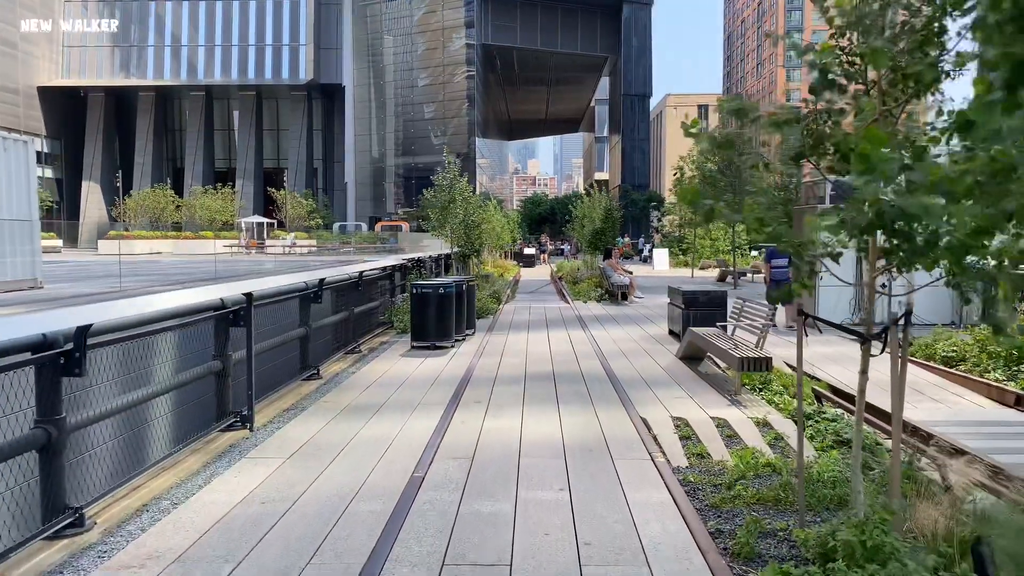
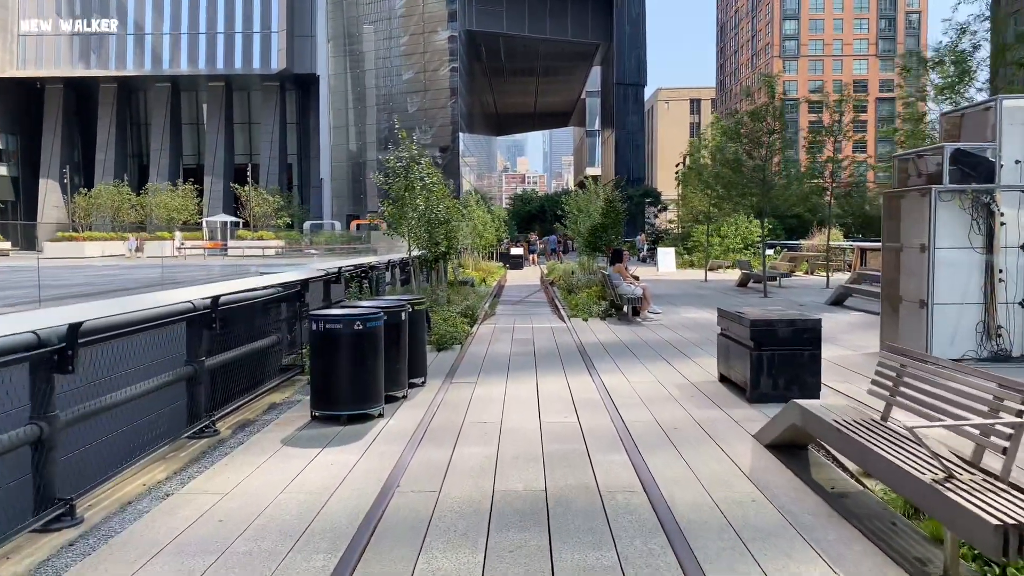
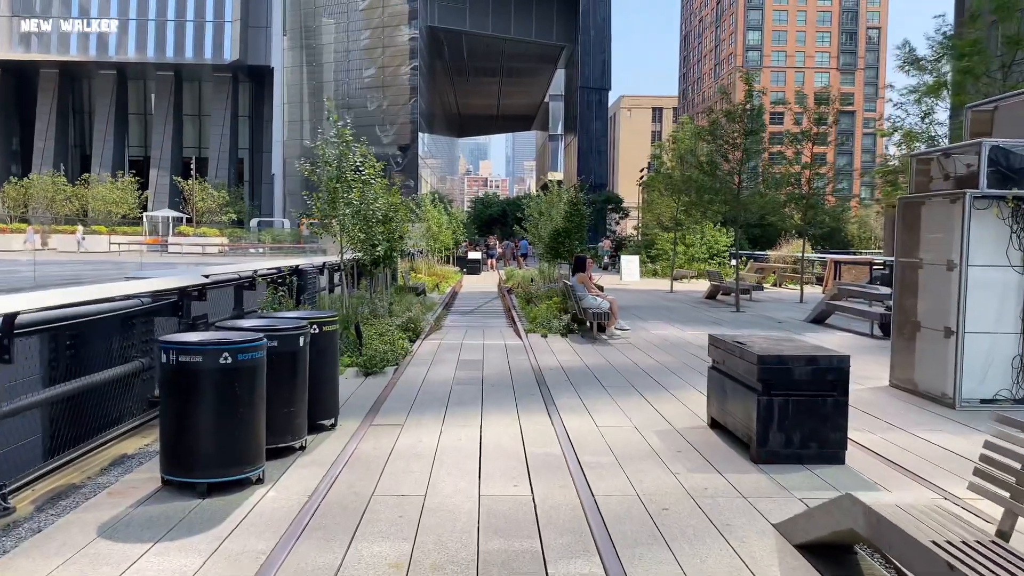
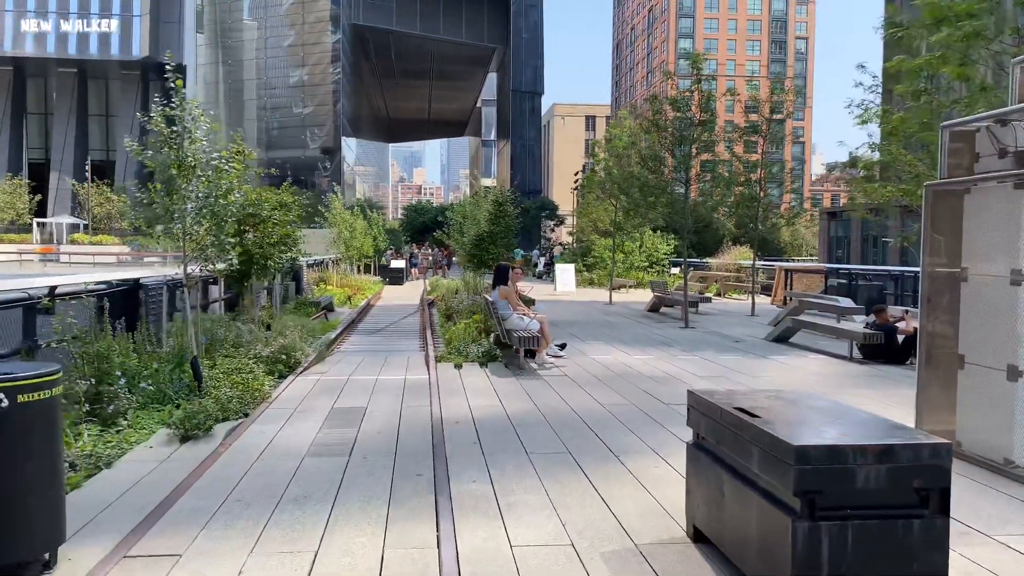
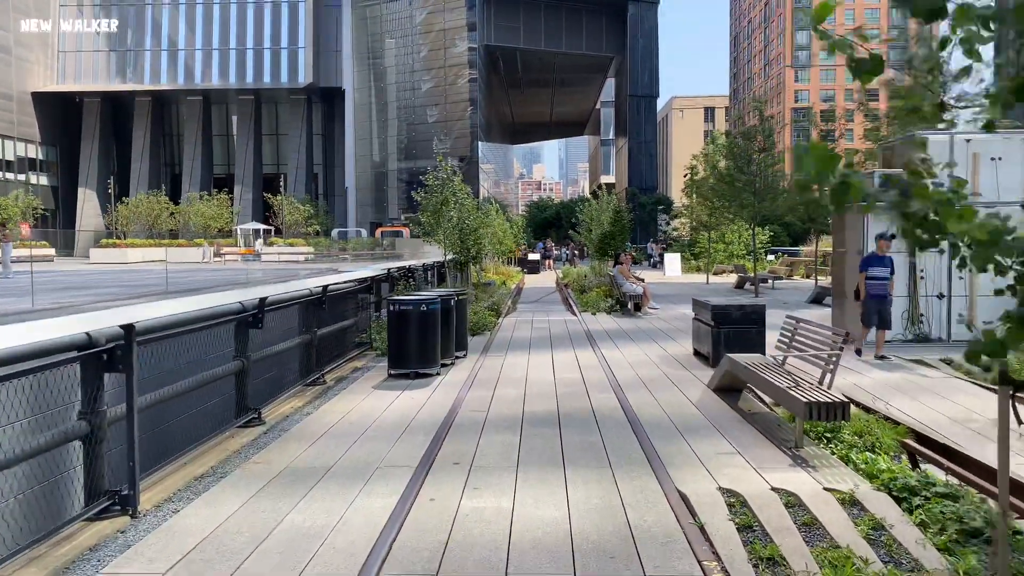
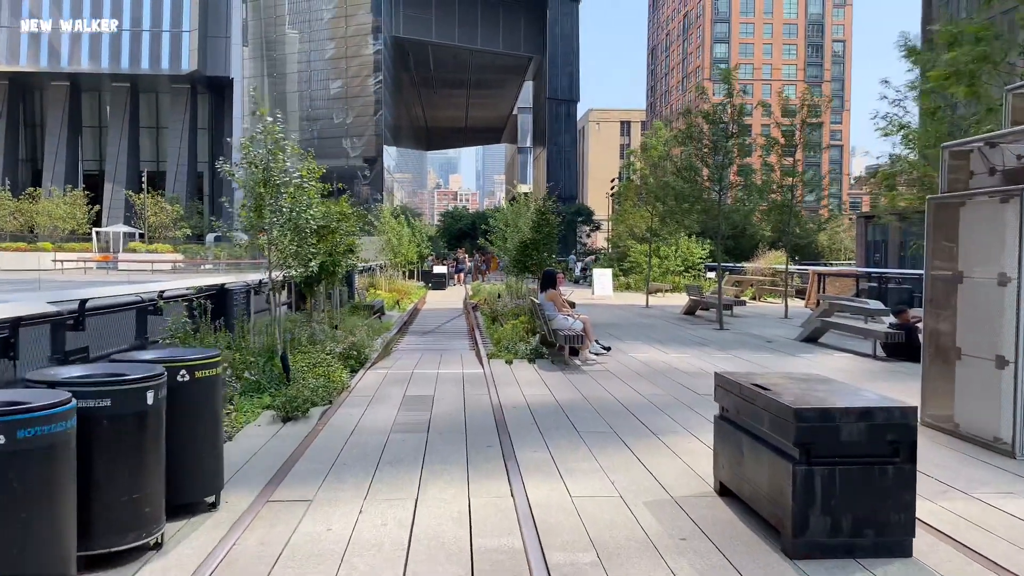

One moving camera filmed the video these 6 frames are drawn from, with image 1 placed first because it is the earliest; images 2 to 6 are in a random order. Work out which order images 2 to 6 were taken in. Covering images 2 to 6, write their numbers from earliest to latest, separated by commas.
5, 2, 3, 6, 4
